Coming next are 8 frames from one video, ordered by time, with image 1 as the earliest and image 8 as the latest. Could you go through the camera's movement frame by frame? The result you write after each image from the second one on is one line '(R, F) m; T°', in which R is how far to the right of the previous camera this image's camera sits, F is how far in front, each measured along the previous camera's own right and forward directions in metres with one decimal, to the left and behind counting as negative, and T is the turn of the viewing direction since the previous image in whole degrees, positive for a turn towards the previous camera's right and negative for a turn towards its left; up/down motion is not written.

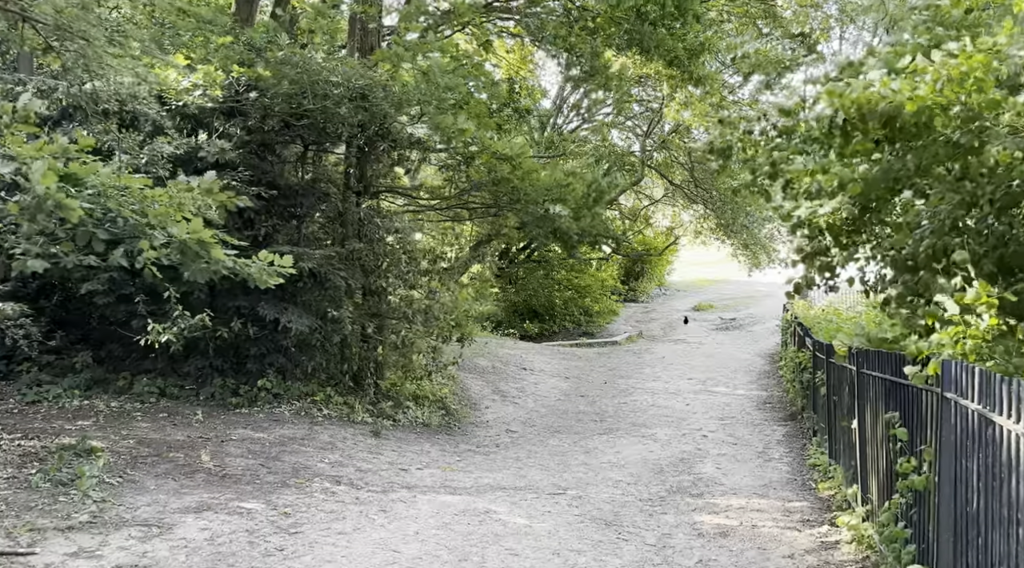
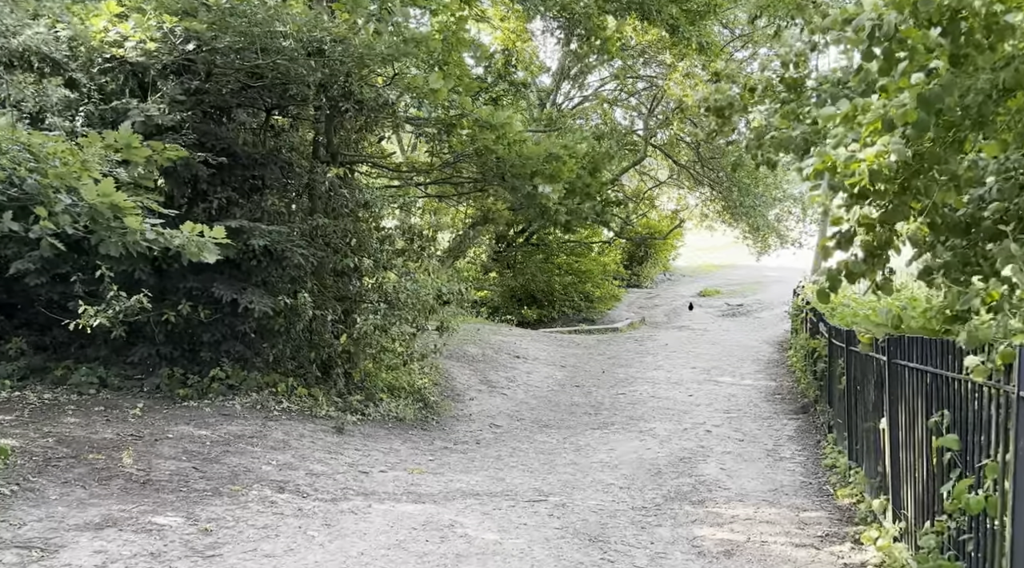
(+0.2, +1.0) m; 0°
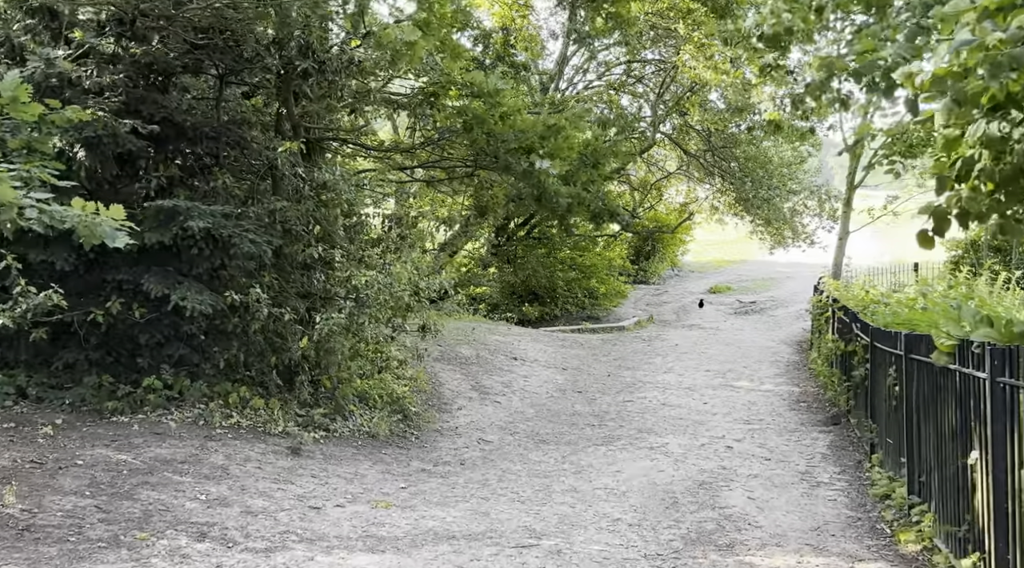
(+0.1, +1.3) m; 0°
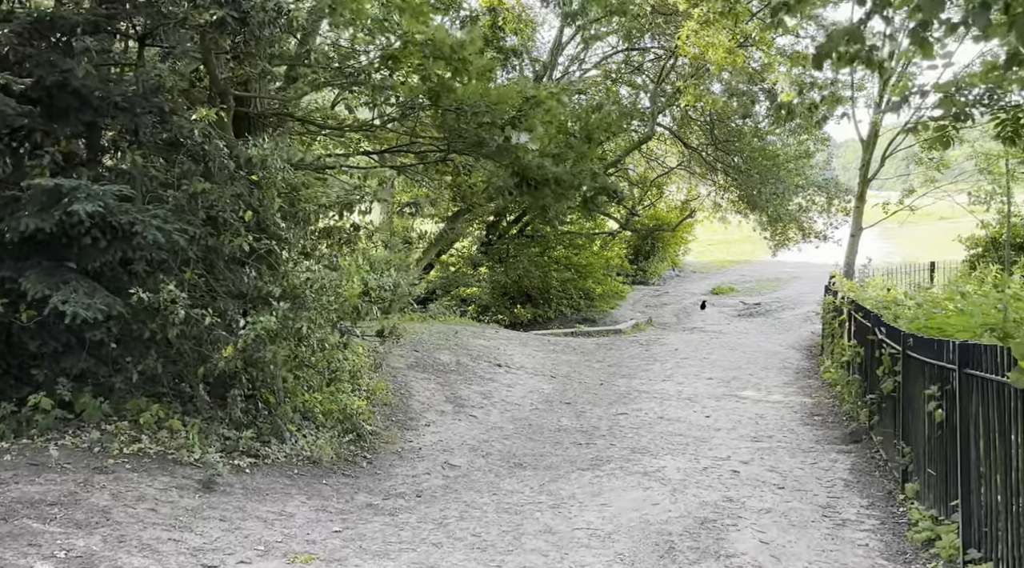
(+0.3, +1.3) m; 0°
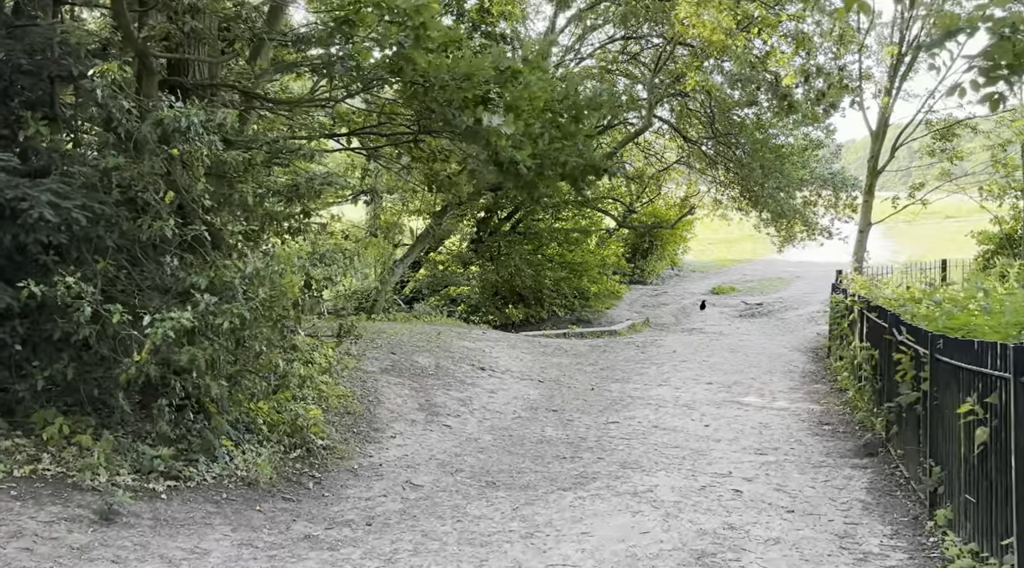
(+0.2, +0.9) m; 0°
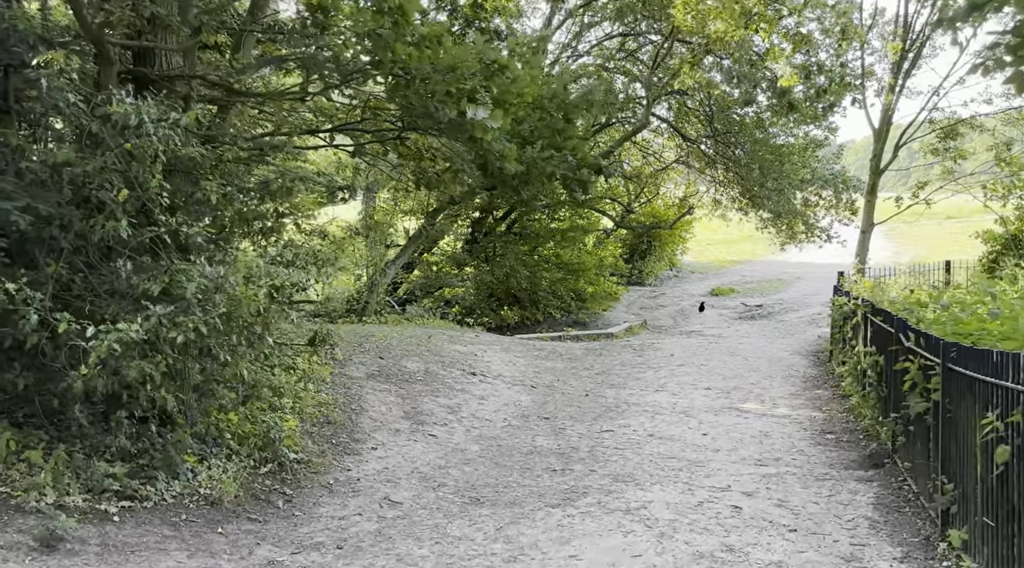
(+0.1, +0.4) m; 0°
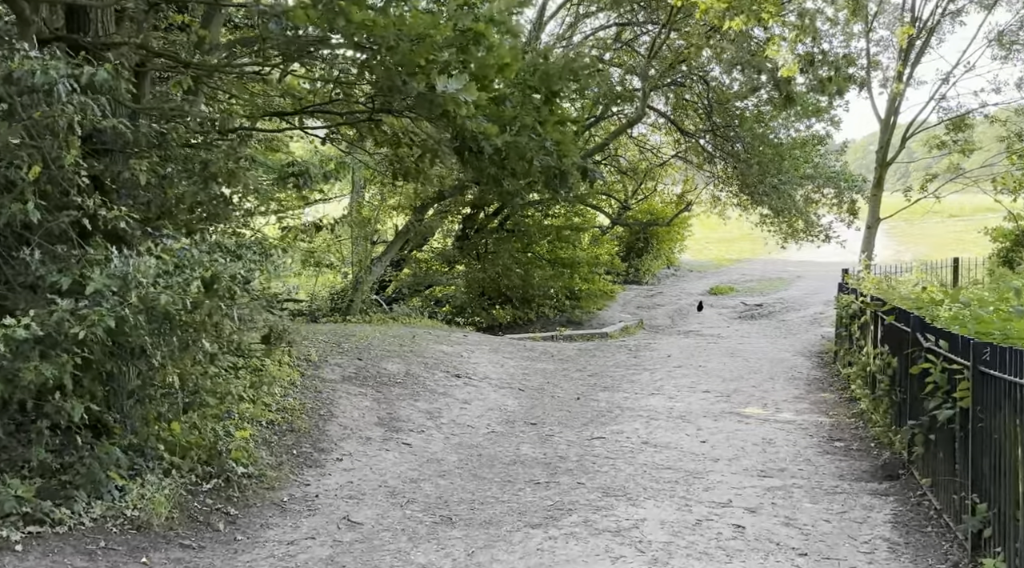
(+0.1, +0.7) m; 0°
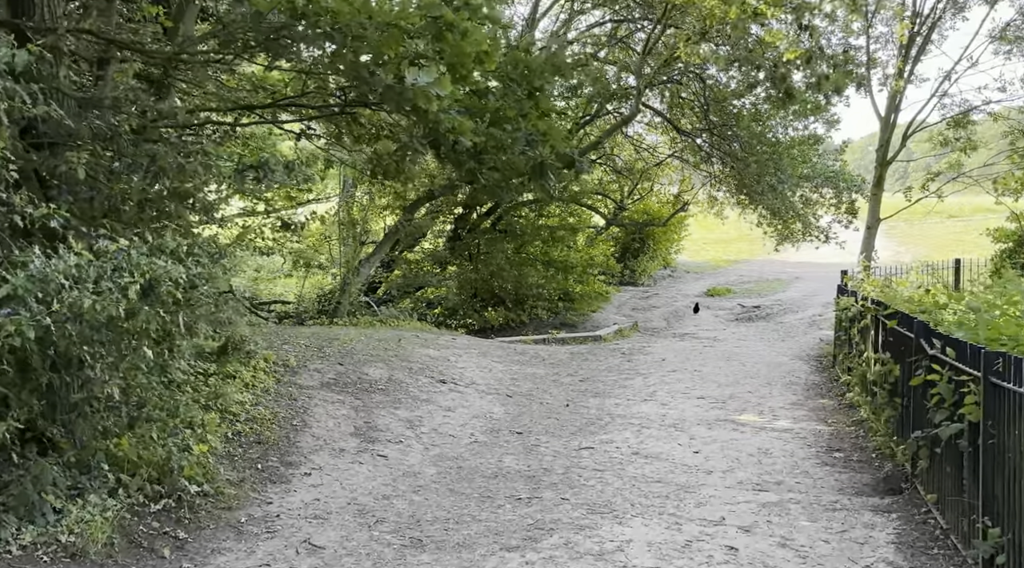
(+0.1, +0.4) m; 0°
